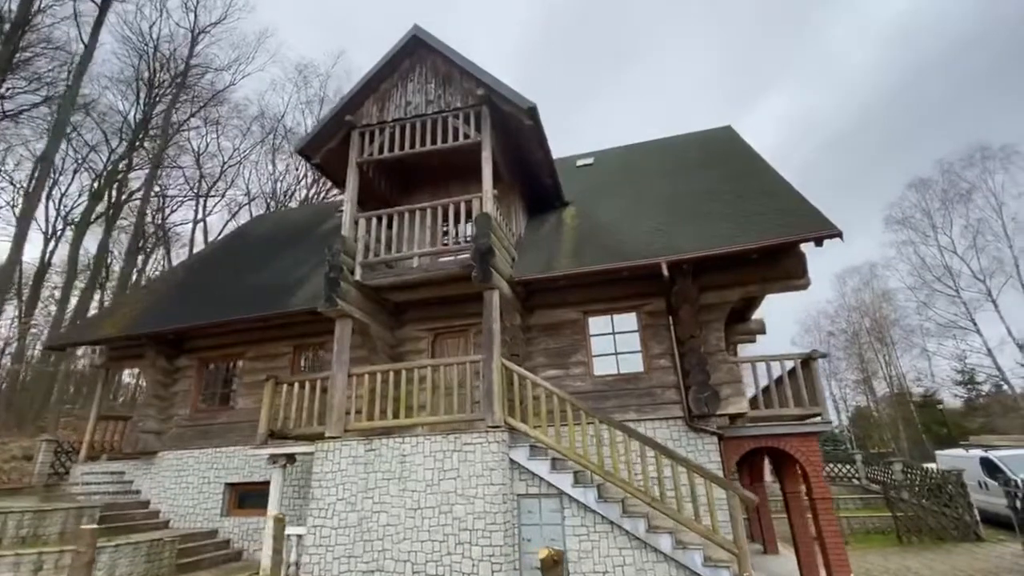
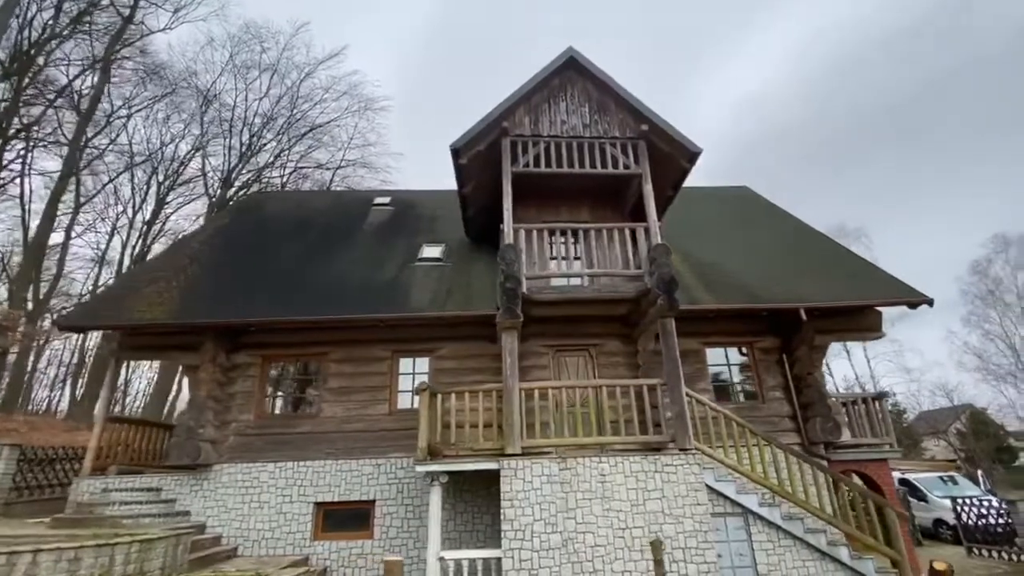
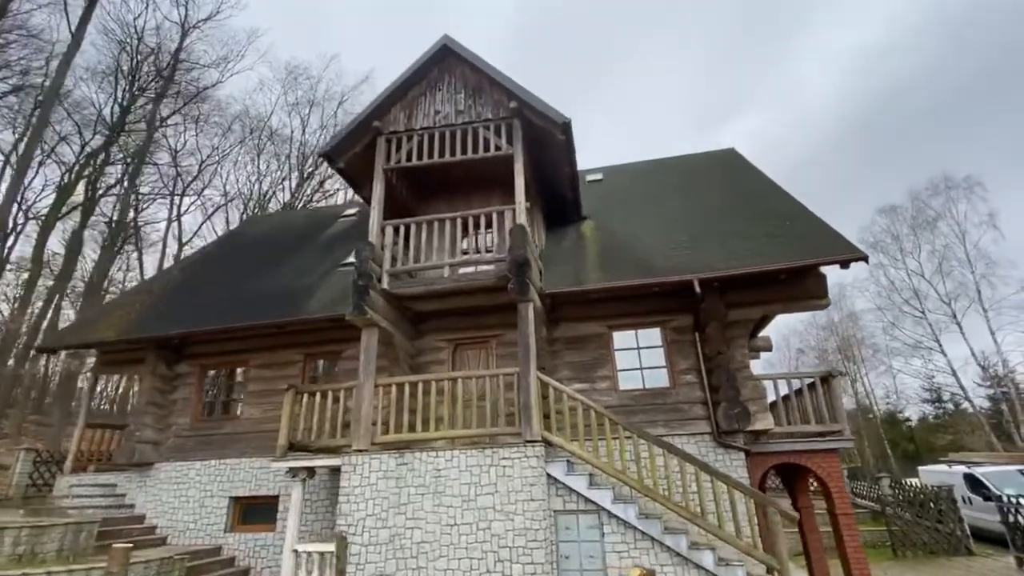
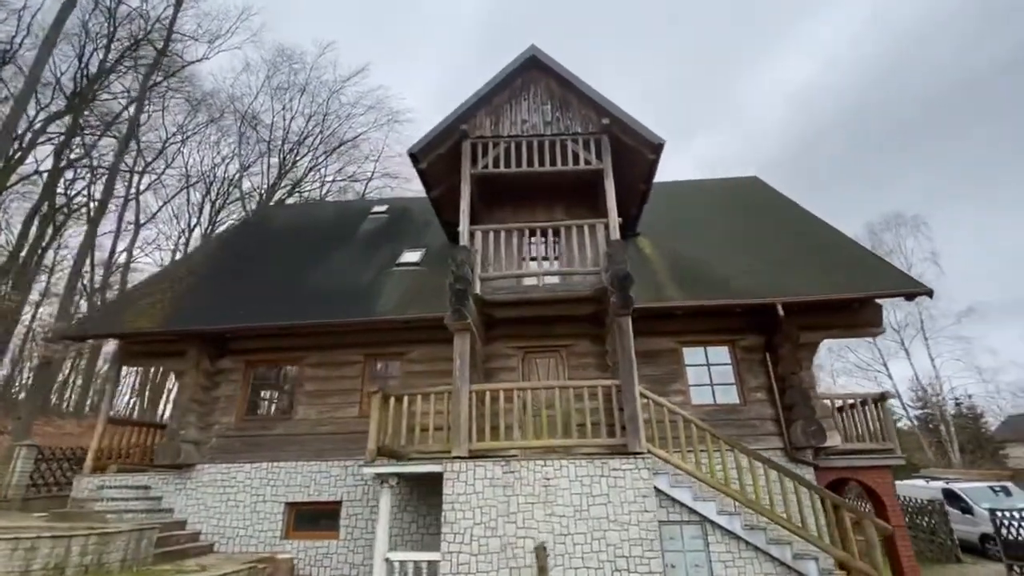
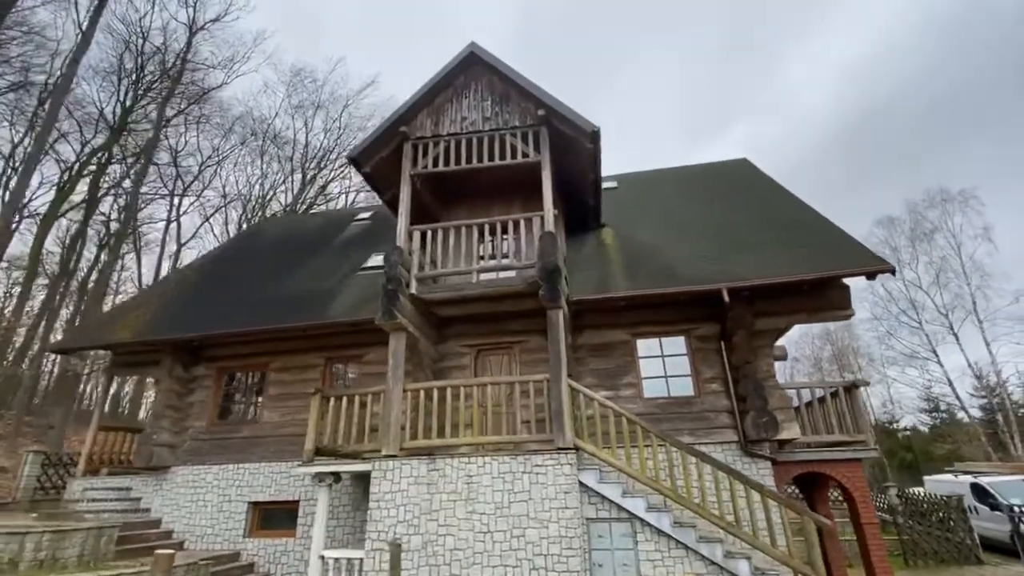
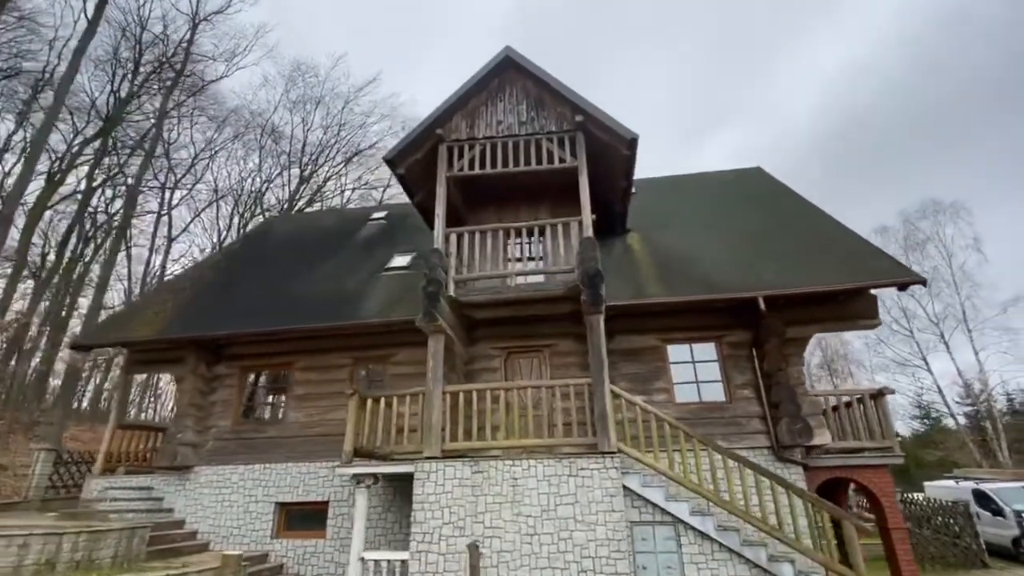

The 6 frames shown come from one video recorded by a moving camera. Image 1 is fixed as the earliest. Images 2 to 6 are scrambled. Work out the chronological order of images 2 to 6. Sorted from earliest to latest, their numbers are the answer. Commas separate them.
3, 5, 6, 4, 2
